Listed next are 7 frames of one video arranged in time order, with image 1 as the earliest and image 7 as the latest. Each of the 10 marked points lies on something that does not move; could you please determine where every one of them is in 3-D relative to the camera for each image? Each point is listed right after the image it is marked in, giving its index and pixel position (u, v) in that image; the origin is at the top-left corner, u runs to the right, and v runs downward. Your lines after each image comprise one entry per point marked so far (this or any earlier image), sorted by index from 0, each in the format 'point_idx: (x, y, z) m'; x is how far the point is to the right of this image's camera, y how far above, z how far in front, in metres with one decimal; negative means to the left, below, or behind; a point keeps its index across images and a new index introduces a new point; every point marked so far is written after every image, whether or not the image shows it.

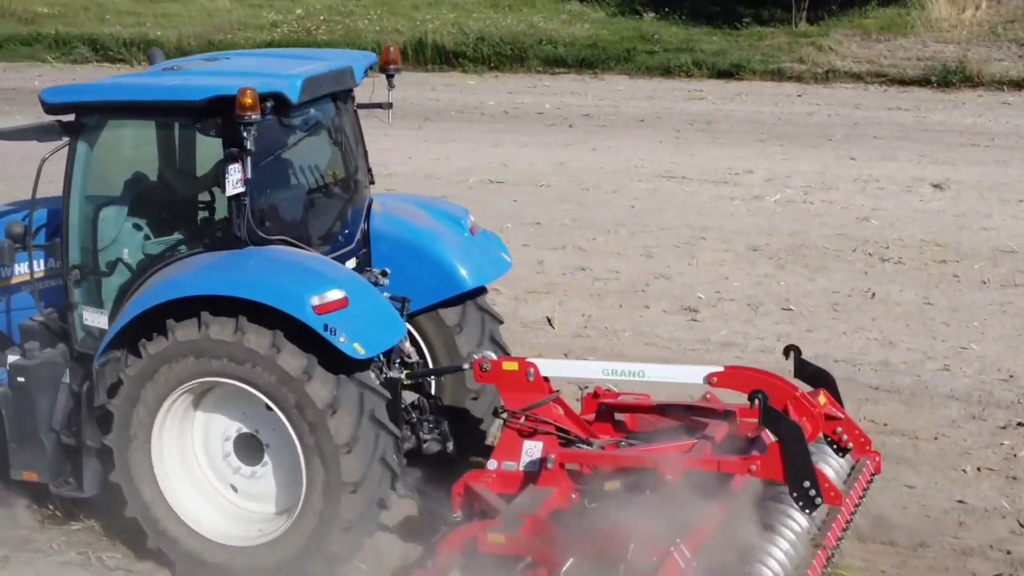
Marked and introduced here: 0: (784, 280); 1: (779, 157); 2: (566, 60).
0: (+1.1, 0.0, +6.7) m
1: (+1.5, +0.8, +9.4) m
2: (+0.4, +1.8, +12.6) m
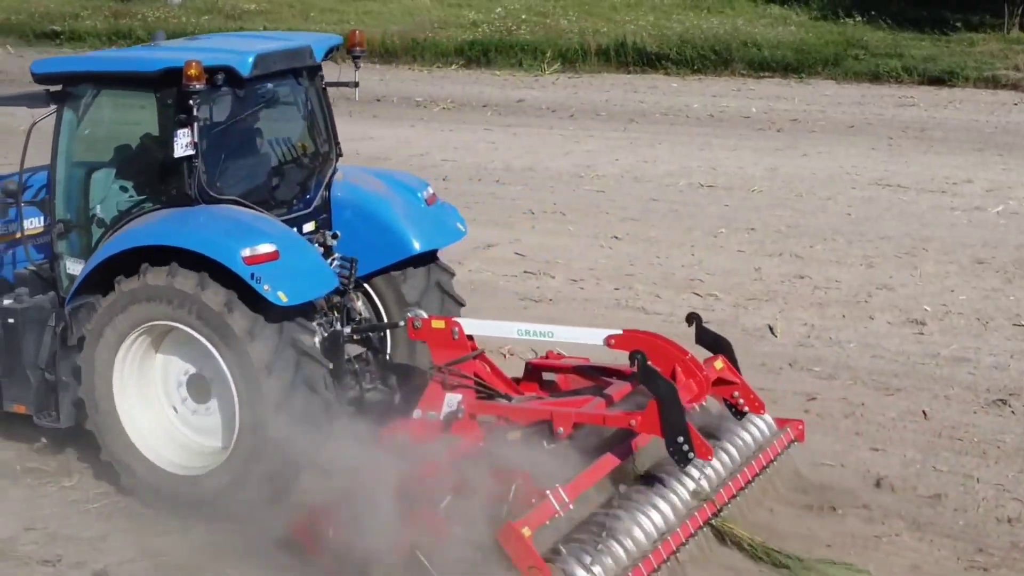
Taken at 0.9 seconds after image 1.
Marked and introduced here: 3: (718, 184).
0: (+2.0, 0.0, +6.5) m
1: (+2.7, +0.7, +9.1) m
2: (+2.0, +1.7, +12.4) m
3: (+1.1, +0.6, +8.6) m
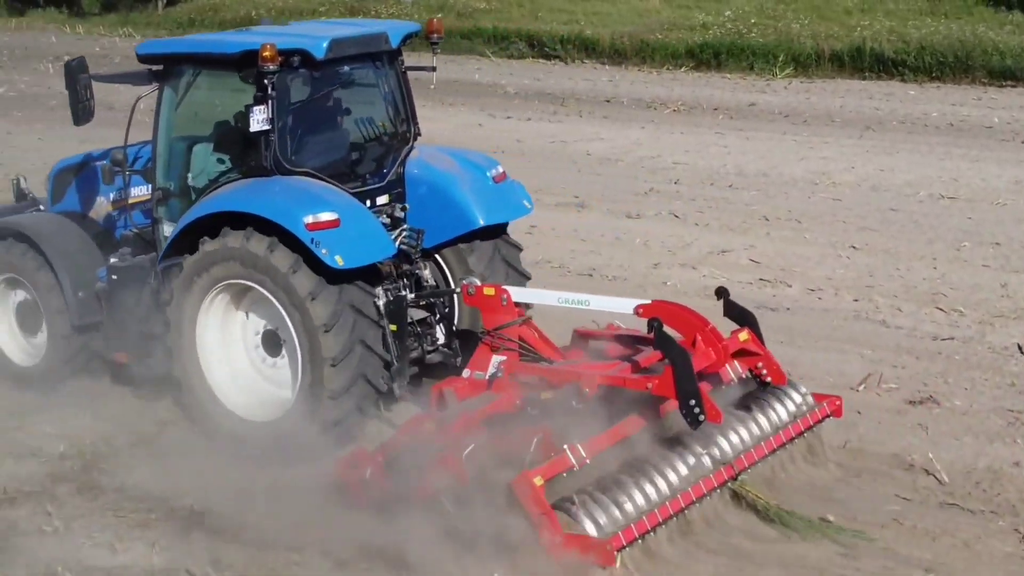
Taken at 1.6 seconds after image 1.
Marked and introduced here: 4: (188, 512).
0: (+2.9, -0.1, +6.1) m
1: (+4.0, +0.5, +8.6) m
2: (+3.7, +1.6, +12.0) m
3: (+2.3, +0.5, +8.3) m
4: (-0.8, -0.6, +4.1) m
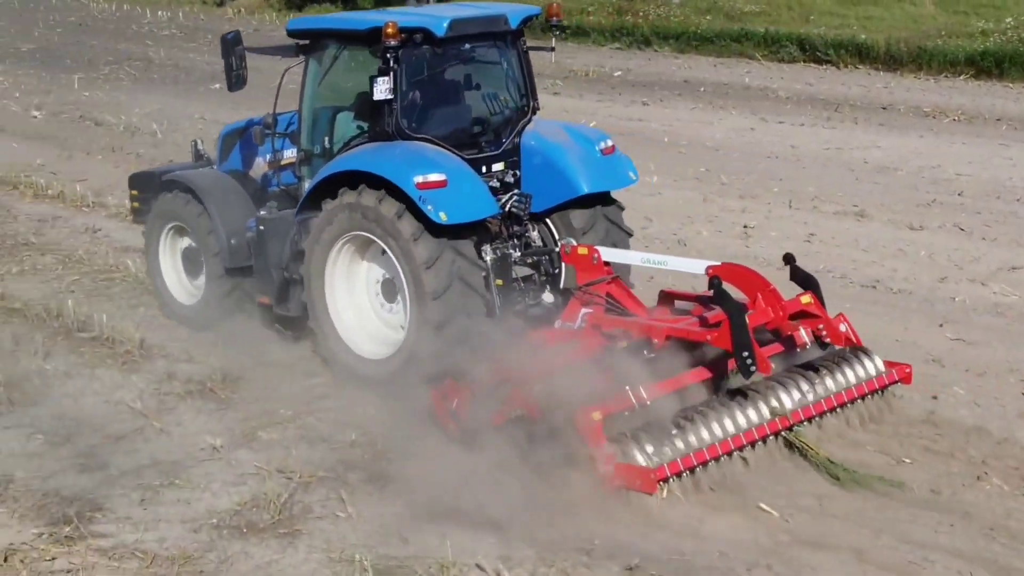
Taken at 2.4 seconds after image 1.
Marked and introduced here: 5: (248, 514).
0: (+3.9, -0.3, +5.6) m
1: (+5.4, +0.3, +7.9) m
2: (+5.7, +1.4, +11.2) m
3: (+3.7, +0.3, +7.8) m
4: (-0.1, -0.6, +4.2) m
5: (-0.7, -0.6, +4.1) m
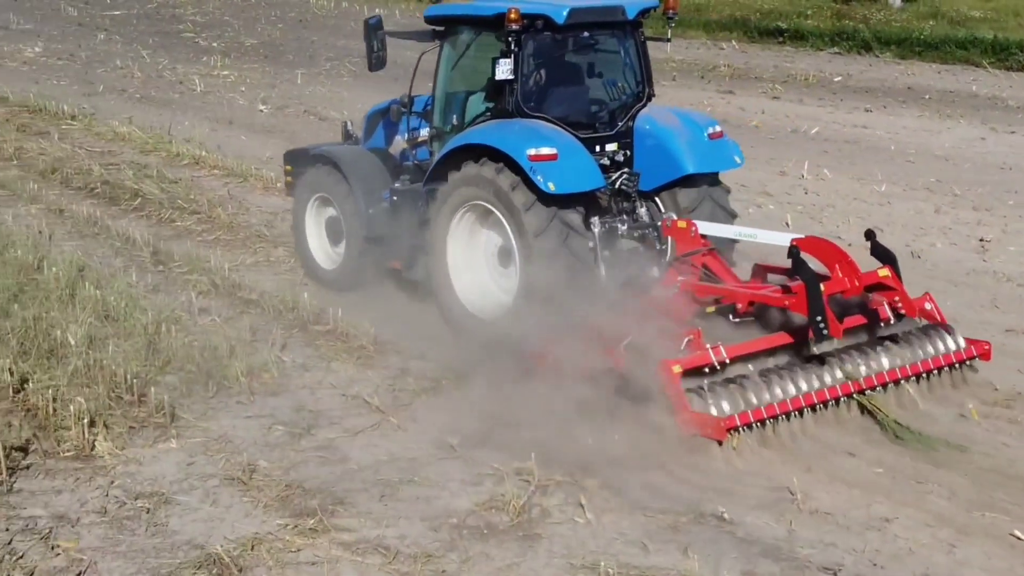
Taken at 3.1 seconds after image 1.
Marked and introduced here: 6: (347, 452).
0: (+4.7, -0.4, +5.0) m
1: (+6.4, +0.1, +7.1) m
2: (+7.1, +1.1, +10.4) m
3: (+4.7, +0.2, +7.3) m
4: (+0.5, -0.6, +4.1) m
5: (-0.1, -0.6, +4.1) m
6: (-0.5, -0.5, +4.5) m
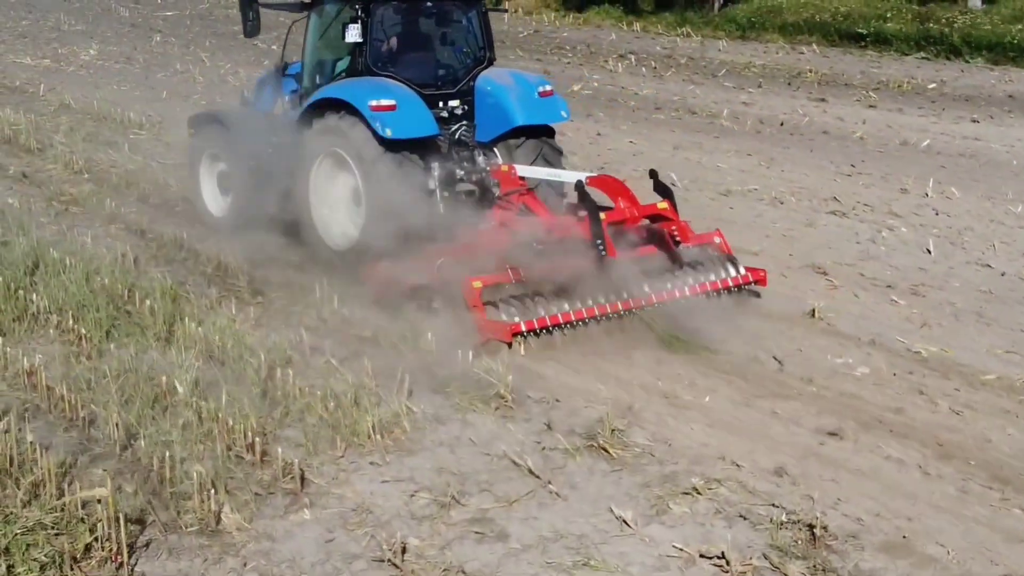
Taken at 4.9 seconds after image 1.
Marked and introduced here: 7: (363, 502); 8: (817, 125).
0: (+5.1, -0.6, +4.4) m
1: (+6.9, 0.0, +6.5) m
2: (+7.7, +1.0, +9.7) m
3: (+5.2, 0.0, +6.7) m
4: (+0.9, -0.7, +3.5) m
5: (+0.4, -0.7, +3.5) m
6: (0.0, -0.6, +3.9) m
7: (-0.4, -0.5, +4.1) m
8: (+1.9, +1.0, +10.2) m
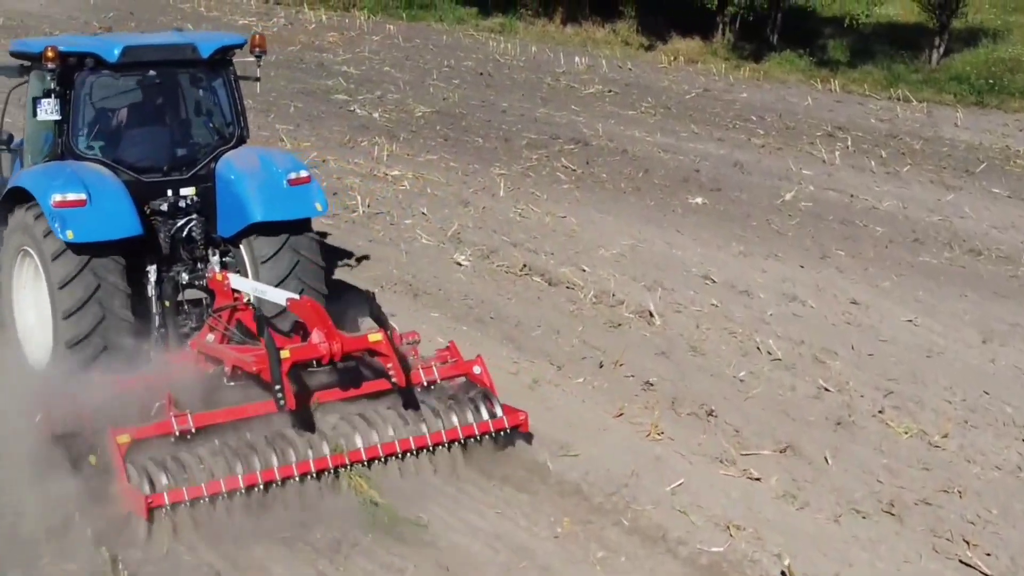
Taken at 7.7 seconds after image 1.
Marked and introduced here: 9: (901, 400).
0: (+5.6, -1.7, +0.7) m
1: (+7.5, -1.1, +2.7) m
2: (+8.5, -0.1, +5.9) m
3: (+5.8, -1.0, +3.0) m
4: (+1.4, -1.7, +0.2) m
5: (+0.8, -1.7, +0.2) m
6: (+0.4, -1.6, +0.7) m
7: (+0.1, -1.5, +0.8) m
8: (+2.8, 0.0, +6.8) m
9: (+1.3, -0.4, +5.3) m
